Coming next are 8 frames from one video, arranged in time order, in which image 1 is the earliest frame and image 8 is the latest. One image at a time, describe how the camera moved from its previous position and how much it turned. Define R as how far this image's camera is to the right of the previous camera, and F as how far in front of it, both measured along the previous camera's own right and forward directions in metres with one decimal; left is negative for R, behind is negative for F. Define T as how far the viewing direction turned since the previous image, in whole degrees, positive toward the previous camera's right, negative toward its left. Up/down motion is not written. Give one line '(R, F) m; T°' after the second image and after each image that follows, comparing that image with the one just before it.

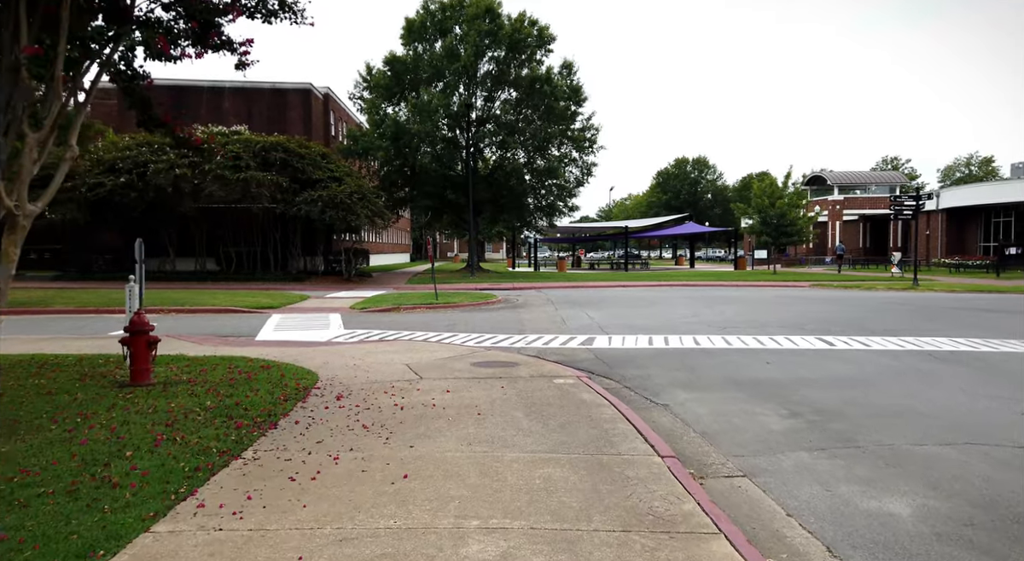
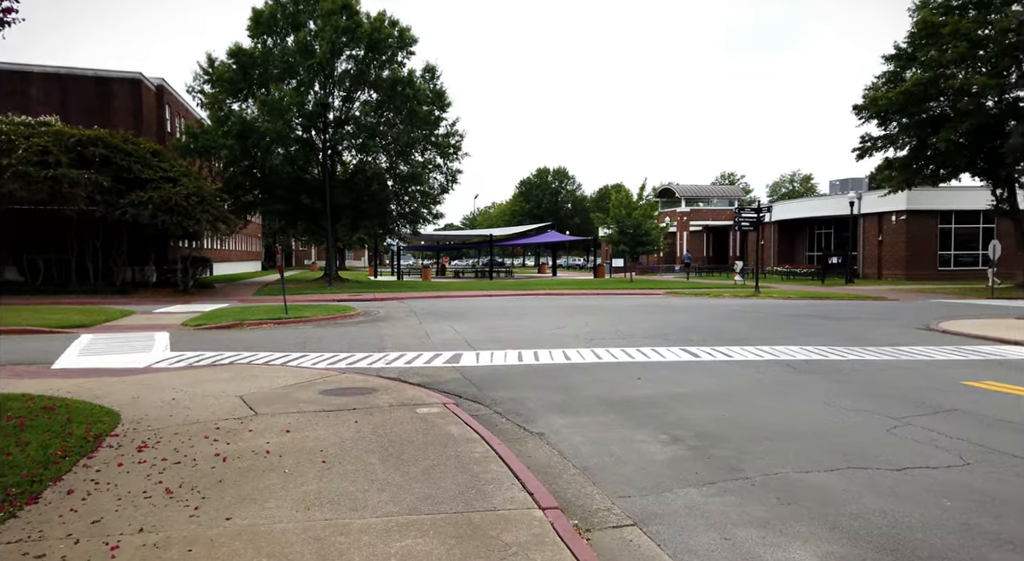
(+0.1, +0.8) m; +11°
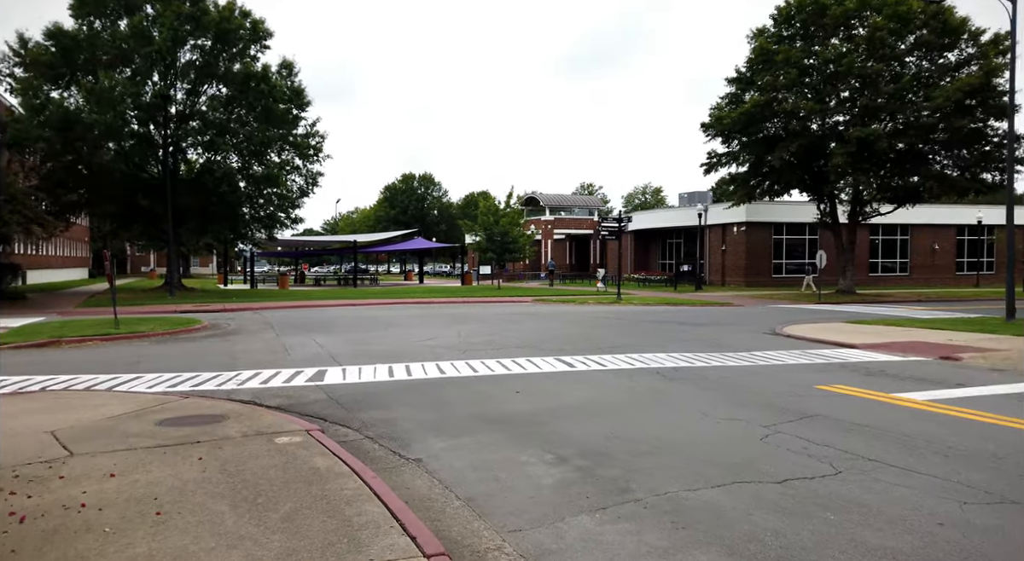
(-0.1, +0.5) m; +11°
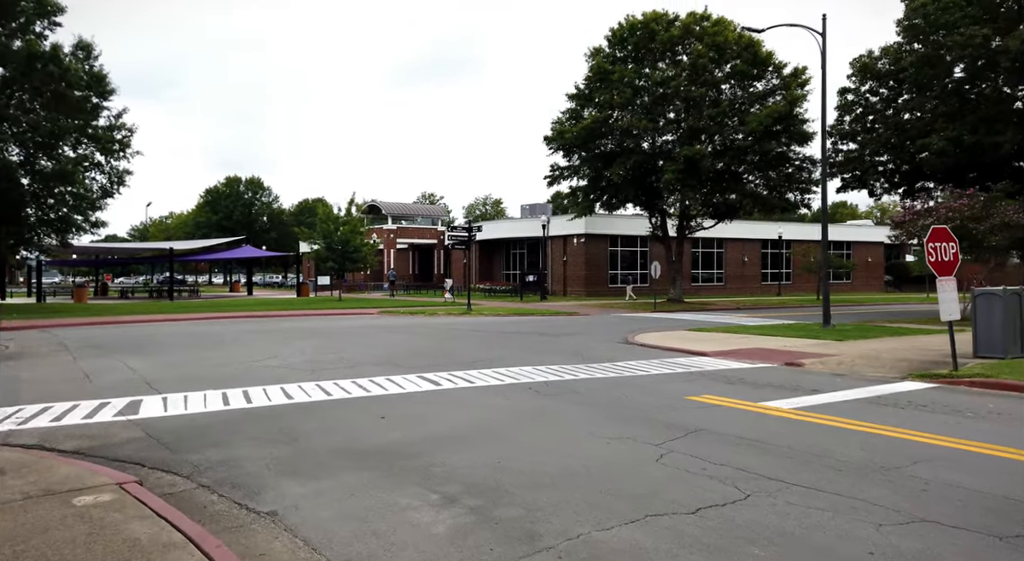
(-0.3, +0.8) m; +13°
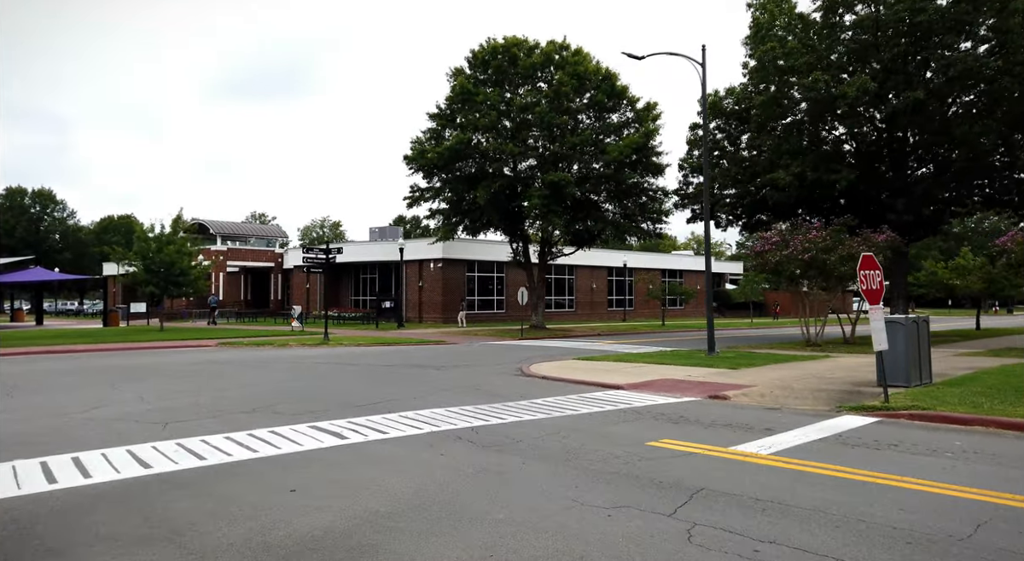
(-1.0, +1.6) m; +13°
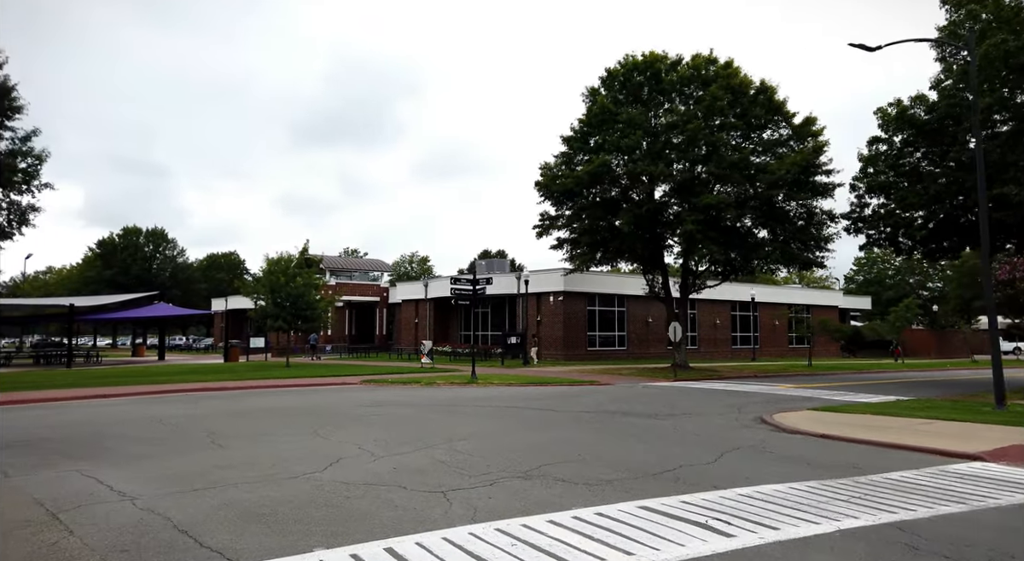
(-3.1, +2.3) m; -7°
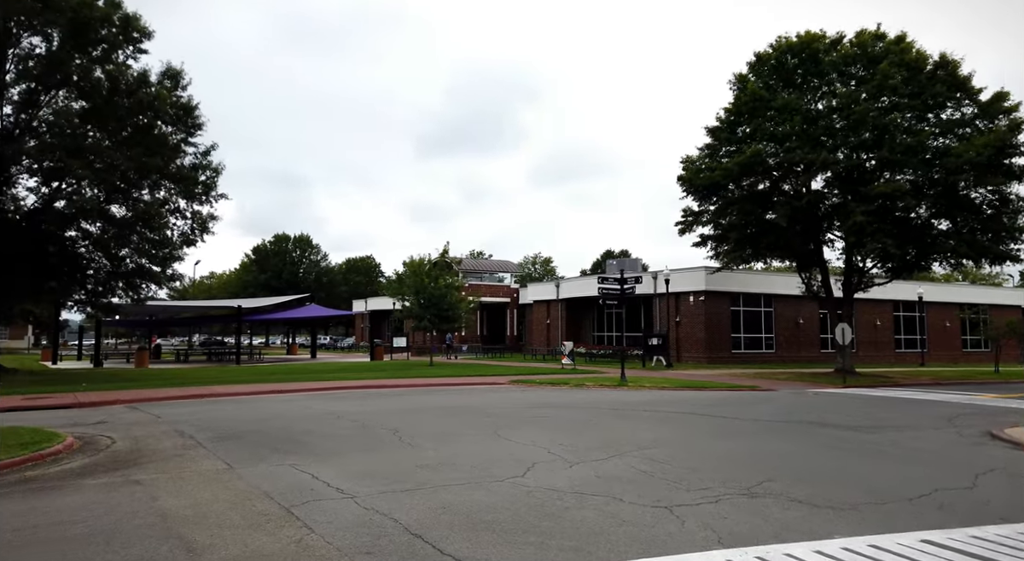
(-1.1, +0.5) m; -10°
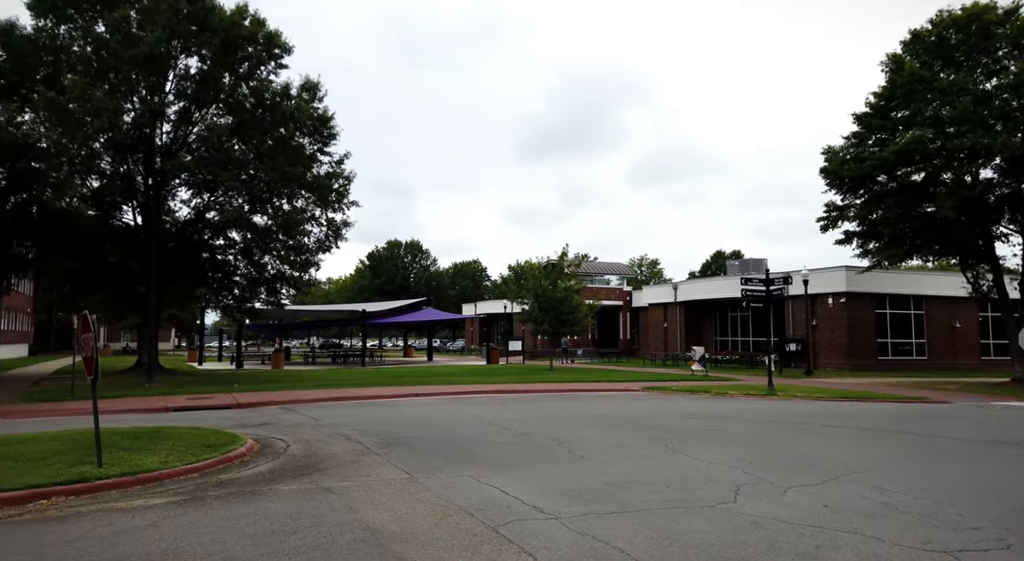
(-1.2, +0.7) m; -9°
